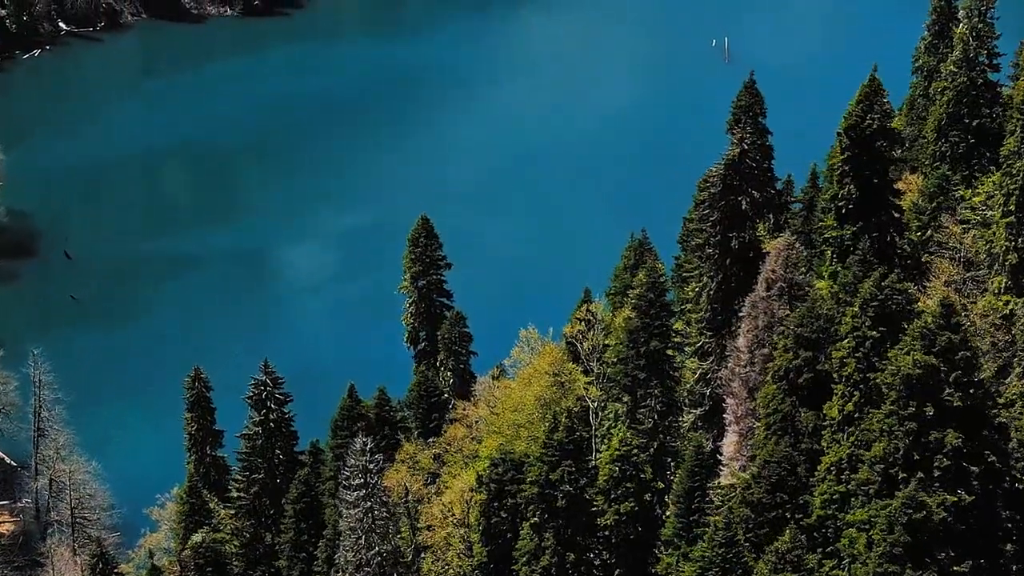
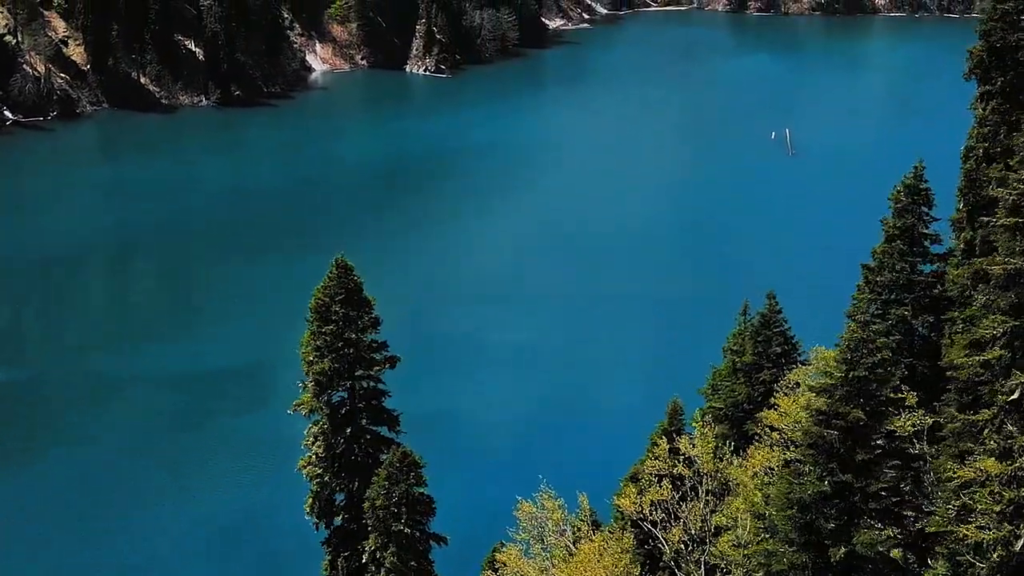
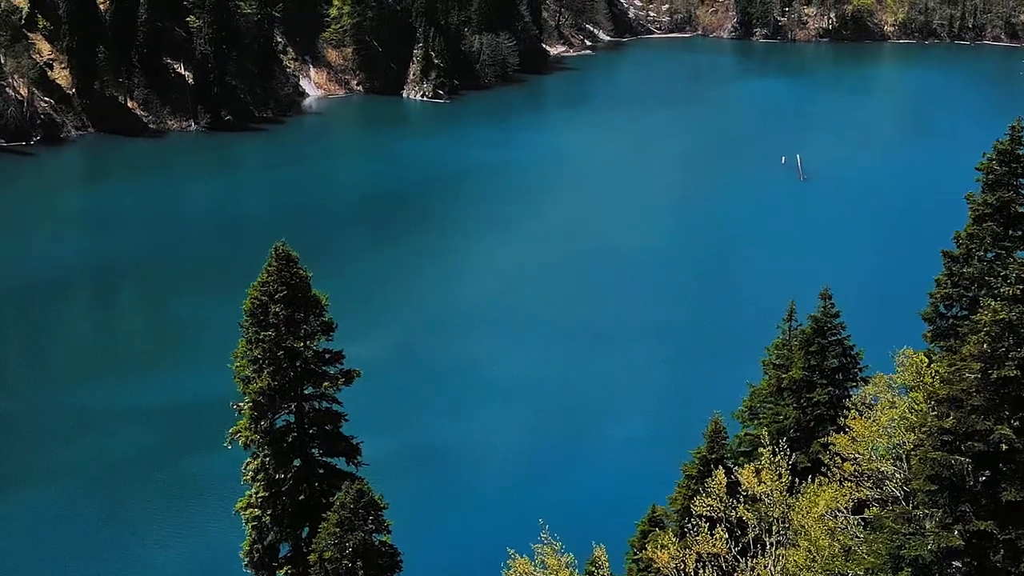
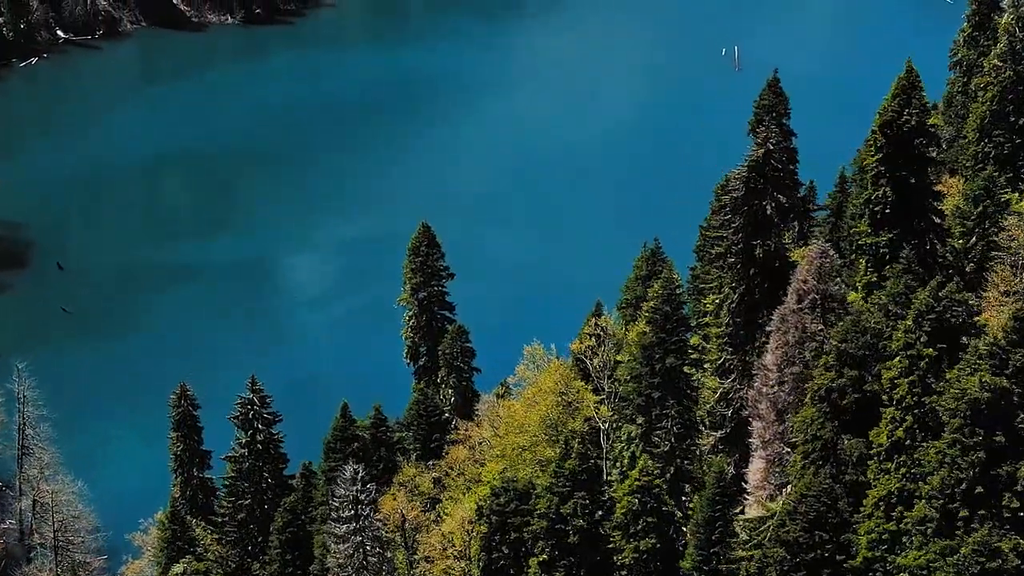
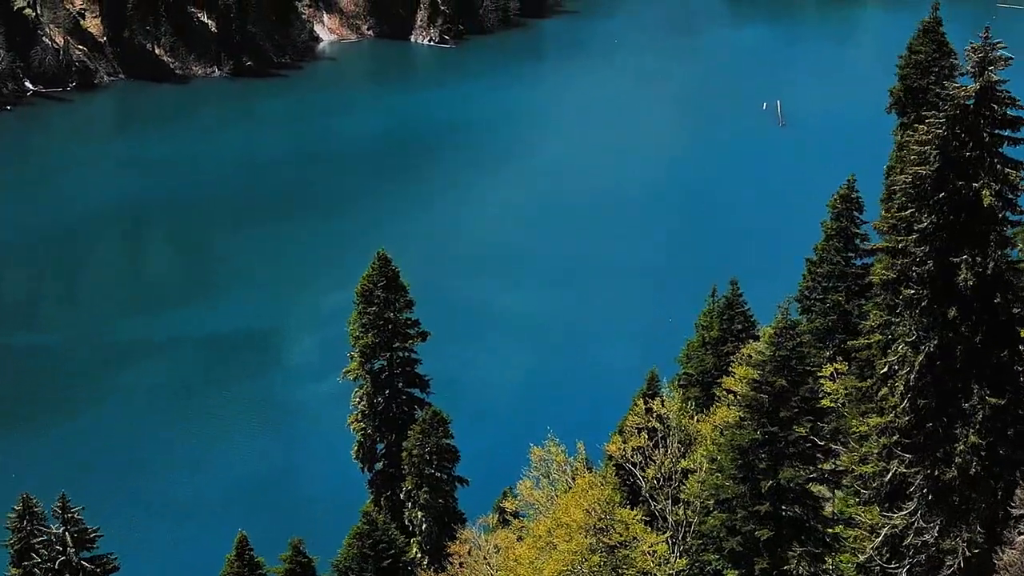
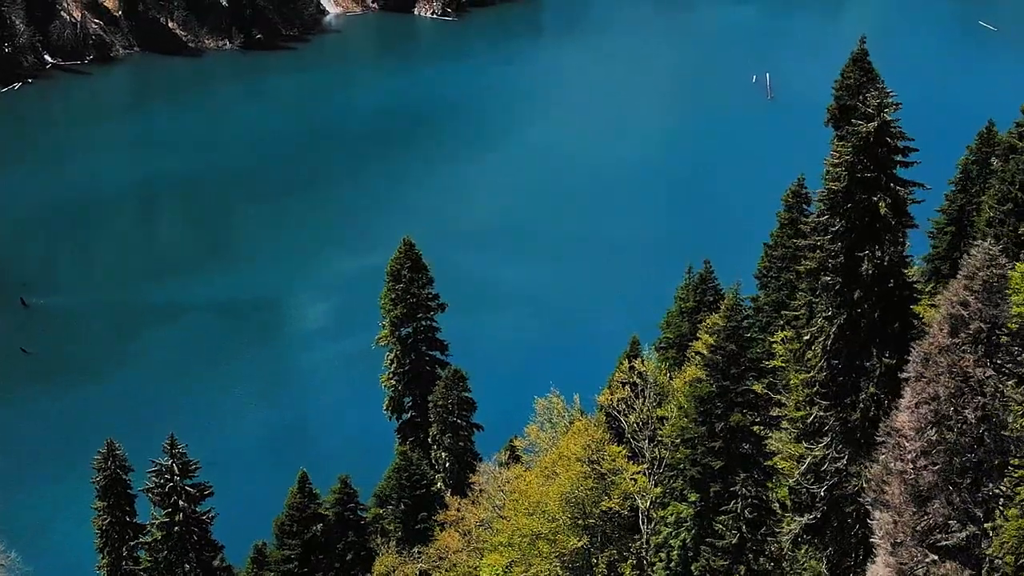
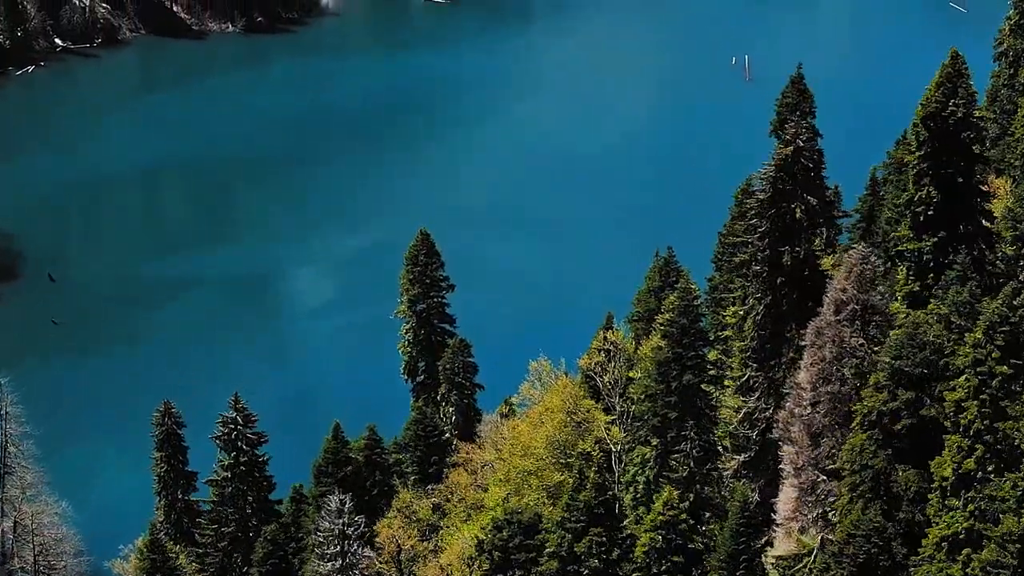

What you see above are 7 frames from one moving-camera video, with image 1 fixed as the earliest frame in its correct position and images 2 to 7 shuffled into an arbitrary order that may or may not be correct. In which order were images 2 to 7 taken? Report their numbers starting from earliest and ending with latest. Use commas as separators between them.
4, 7, 6, 5, 2, 3
